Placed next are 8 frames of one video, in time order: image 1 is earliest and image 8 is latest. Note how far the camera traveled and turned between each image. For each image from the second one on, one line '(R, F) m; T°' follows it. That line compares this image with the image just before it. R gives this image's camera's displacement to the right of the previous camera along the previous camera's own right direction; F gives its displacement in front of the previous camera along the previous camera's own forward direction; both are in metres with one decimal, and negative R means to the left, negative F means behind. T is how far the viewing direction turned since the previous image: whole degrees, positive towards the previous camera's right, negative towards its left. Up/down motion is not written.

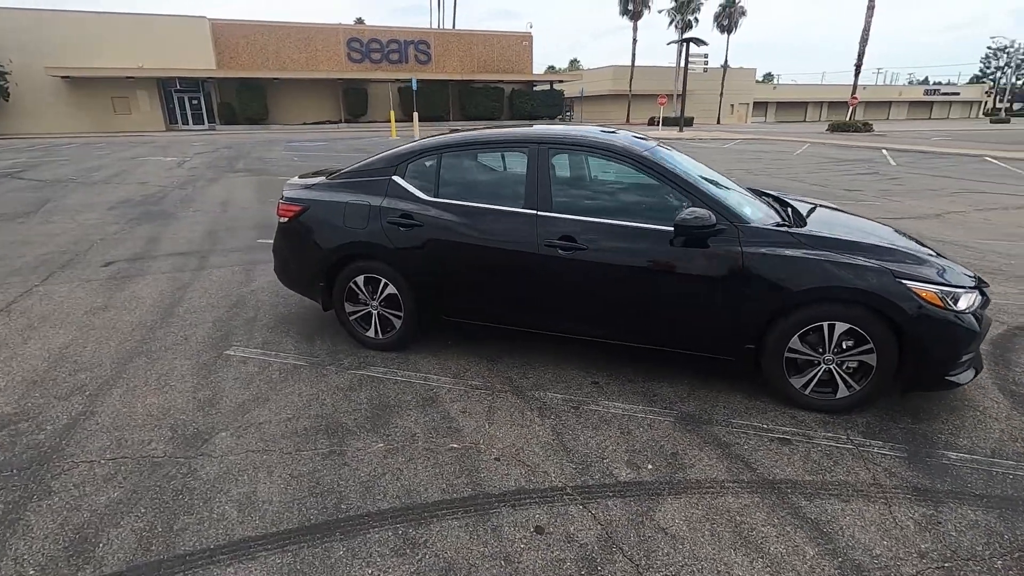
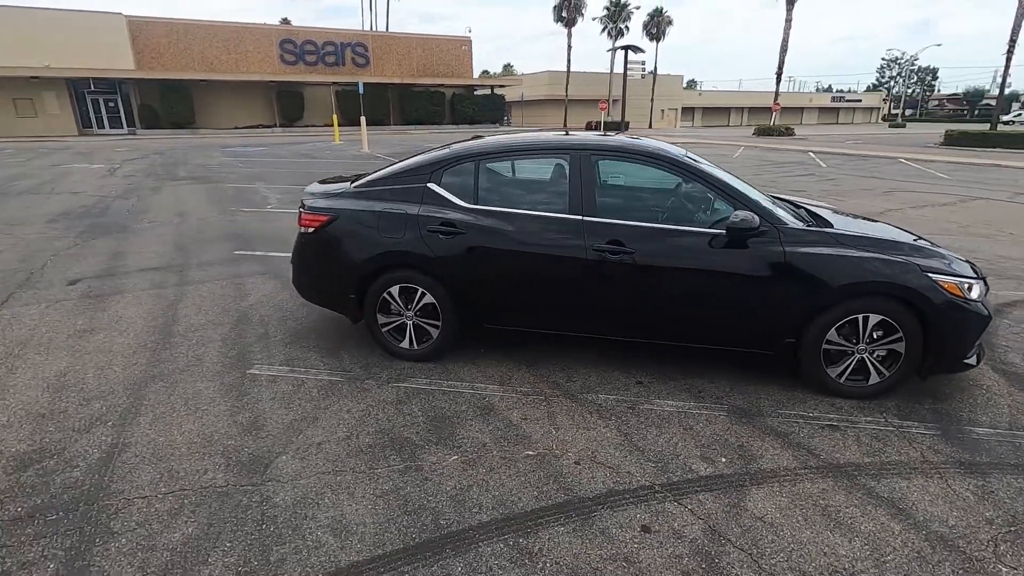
(-0.8, 0.0) m; +7°
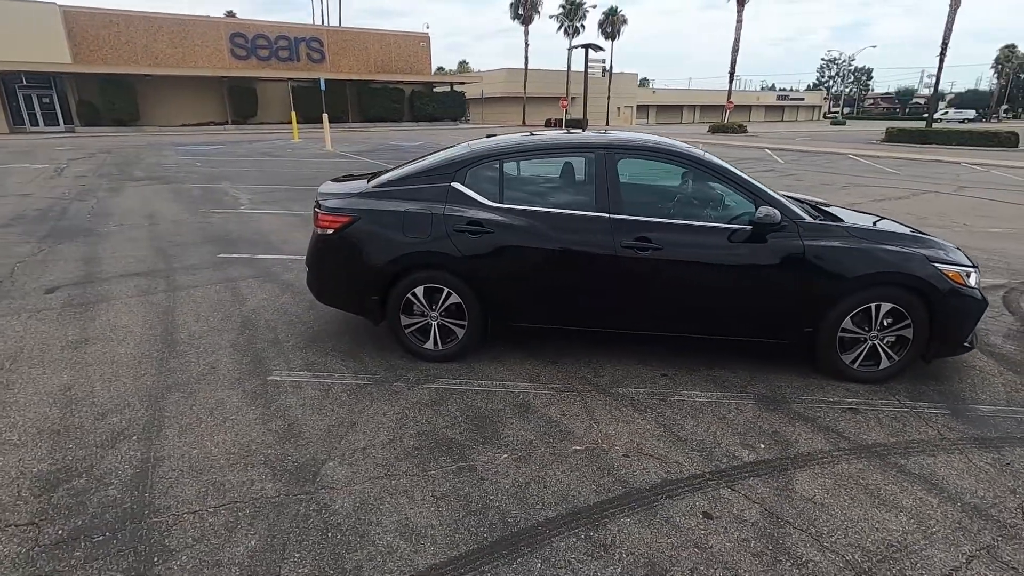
(-0.5, 0.0) m; +4°
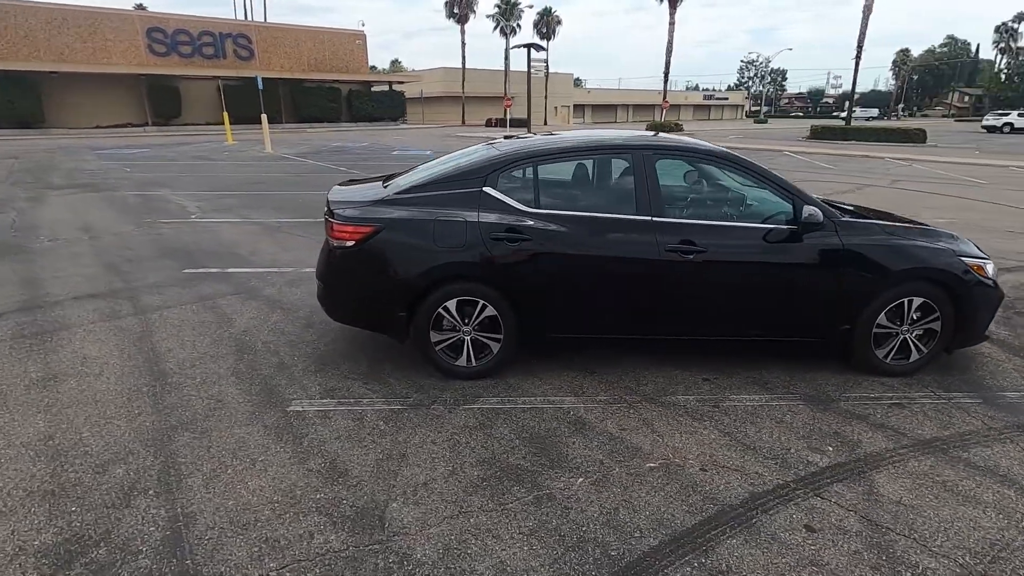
(-0.7, +0.3) m; +6°
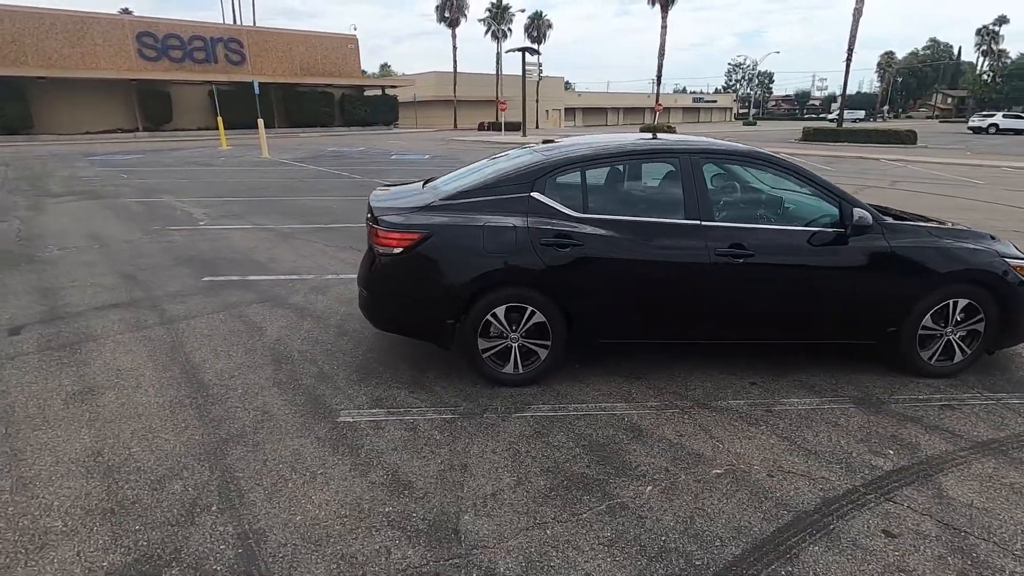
(-0.4, 0.0) m; +1°
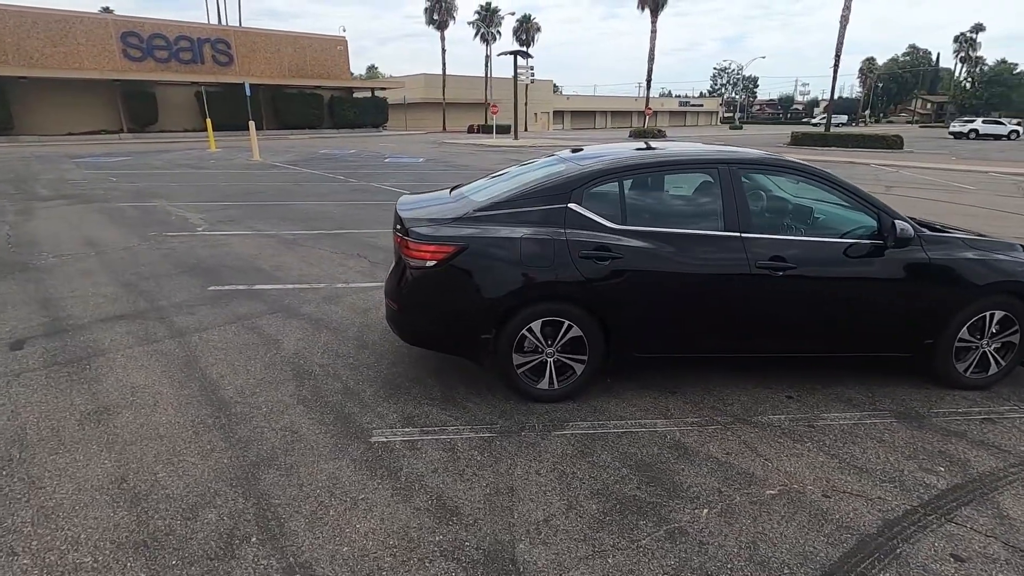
(-0.3, +0.1) m; +1°
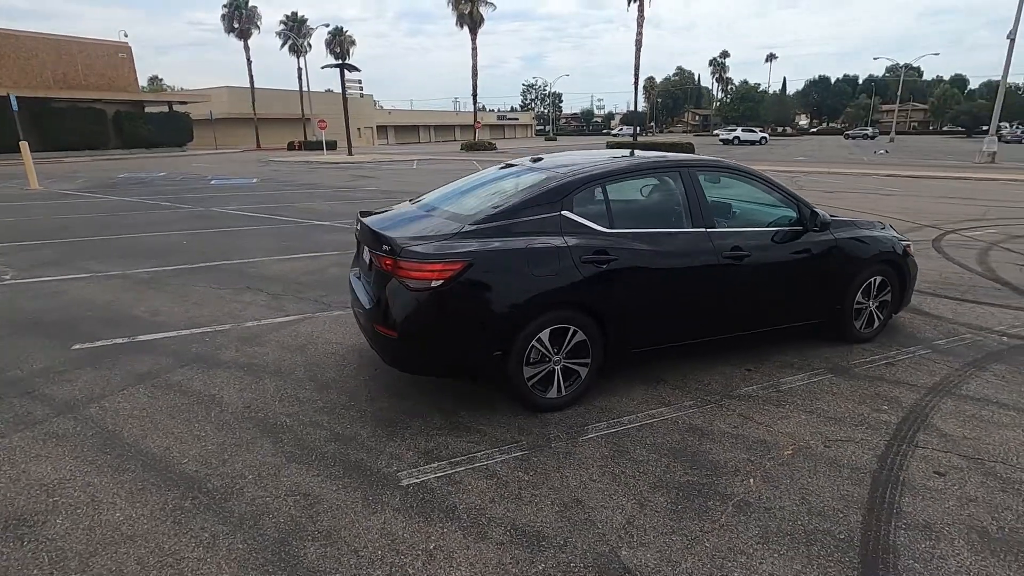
(-1.1, +0.2) m; +18°
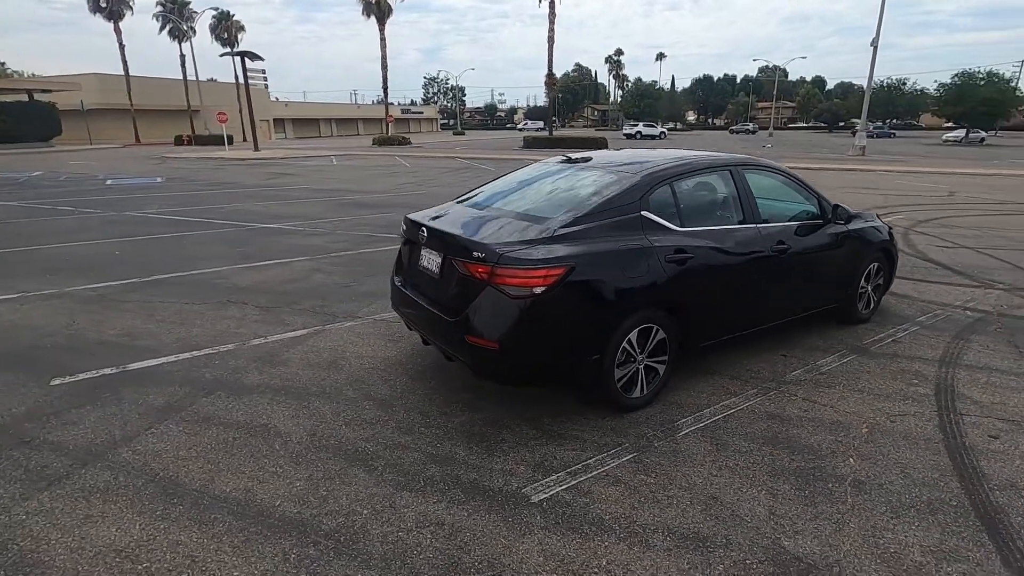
(-1.2, +0.2) m; +10°
